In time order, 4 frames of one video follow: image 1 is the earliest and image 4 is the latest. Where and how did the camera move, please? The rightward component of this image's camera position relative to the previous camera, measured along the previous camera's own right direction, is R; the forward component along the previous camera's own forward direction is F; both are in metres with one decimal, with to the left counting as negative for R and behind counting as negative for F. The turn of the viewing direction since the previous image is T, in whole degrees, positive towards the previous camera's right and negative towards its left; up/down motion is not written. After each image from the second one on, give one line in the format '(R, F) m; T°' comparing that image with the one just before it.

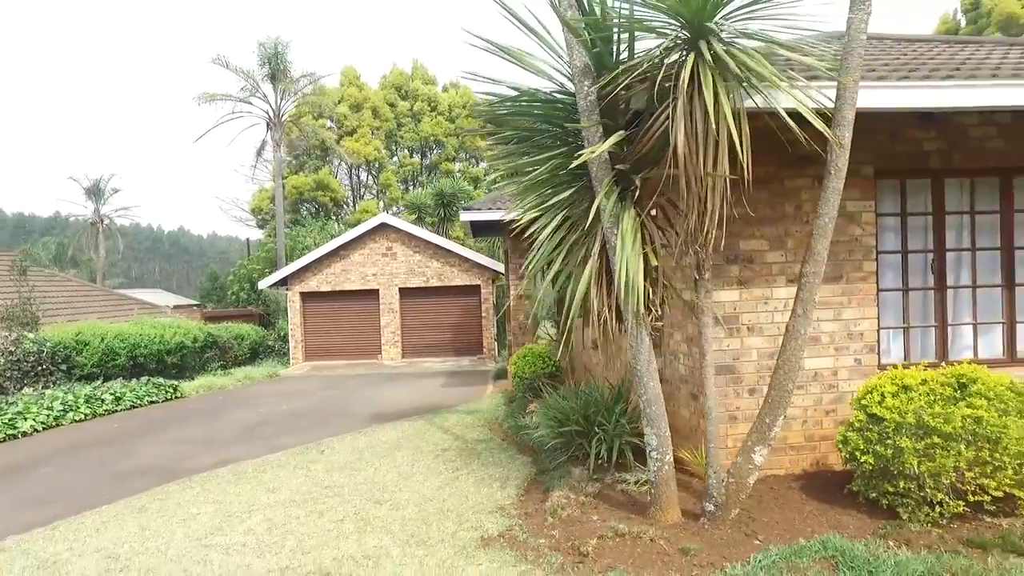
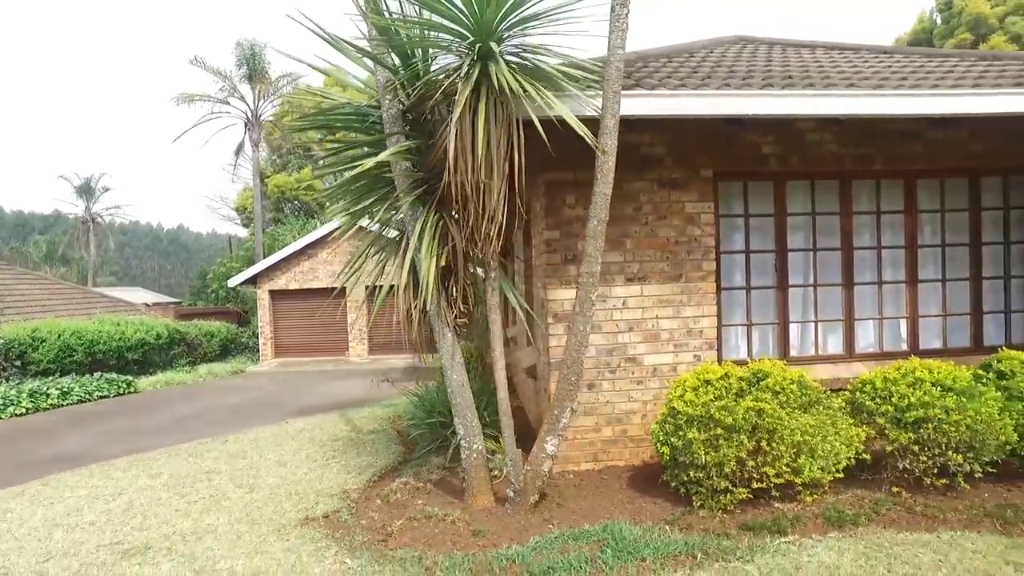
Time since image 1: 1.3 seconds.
(+1.4, -0.3) m; -1°
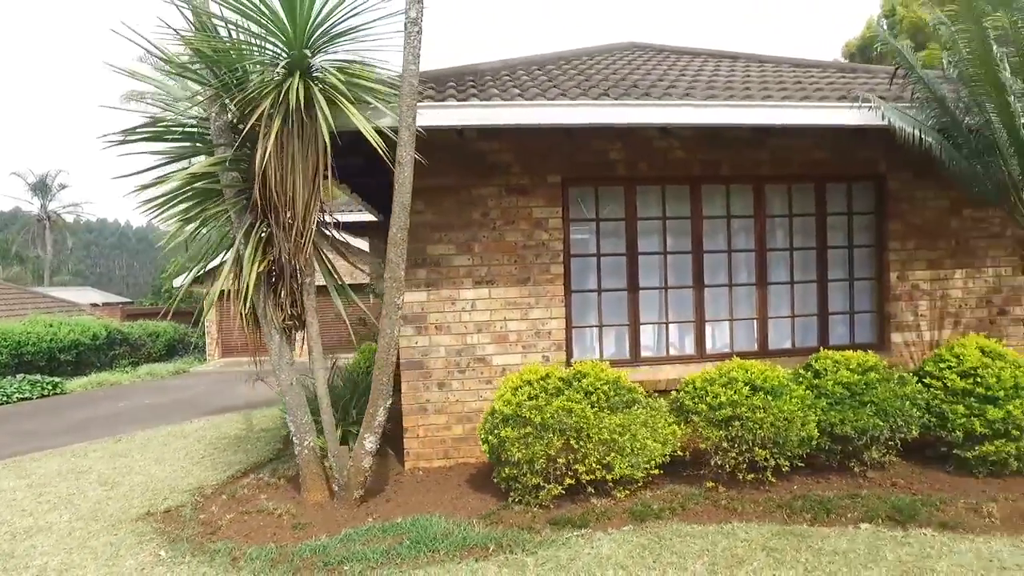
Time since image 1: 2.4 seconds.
(+1.1, -0.2) m; +1°
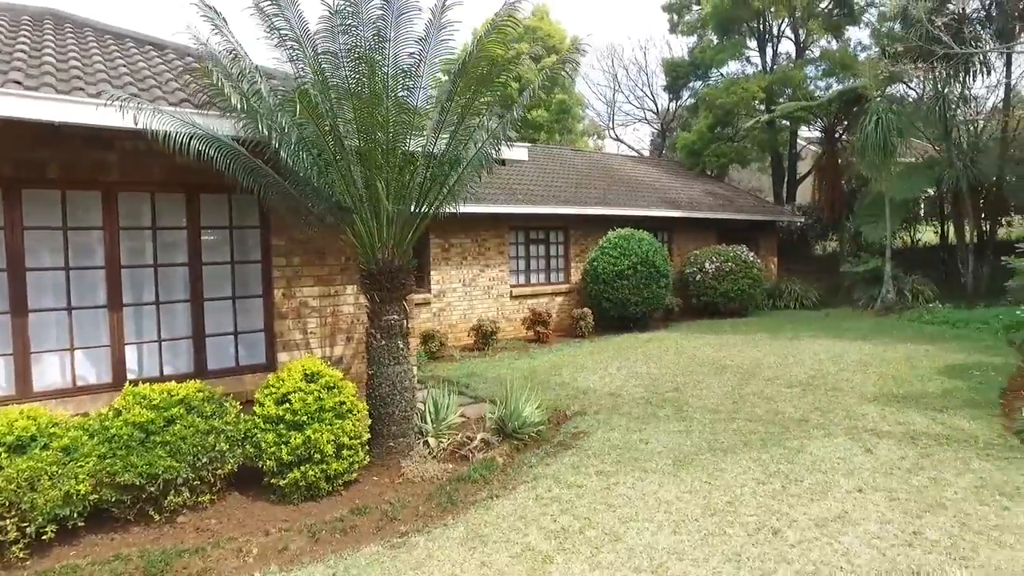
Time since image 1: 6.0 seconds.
(+2.6, 0.0) m; +27°
